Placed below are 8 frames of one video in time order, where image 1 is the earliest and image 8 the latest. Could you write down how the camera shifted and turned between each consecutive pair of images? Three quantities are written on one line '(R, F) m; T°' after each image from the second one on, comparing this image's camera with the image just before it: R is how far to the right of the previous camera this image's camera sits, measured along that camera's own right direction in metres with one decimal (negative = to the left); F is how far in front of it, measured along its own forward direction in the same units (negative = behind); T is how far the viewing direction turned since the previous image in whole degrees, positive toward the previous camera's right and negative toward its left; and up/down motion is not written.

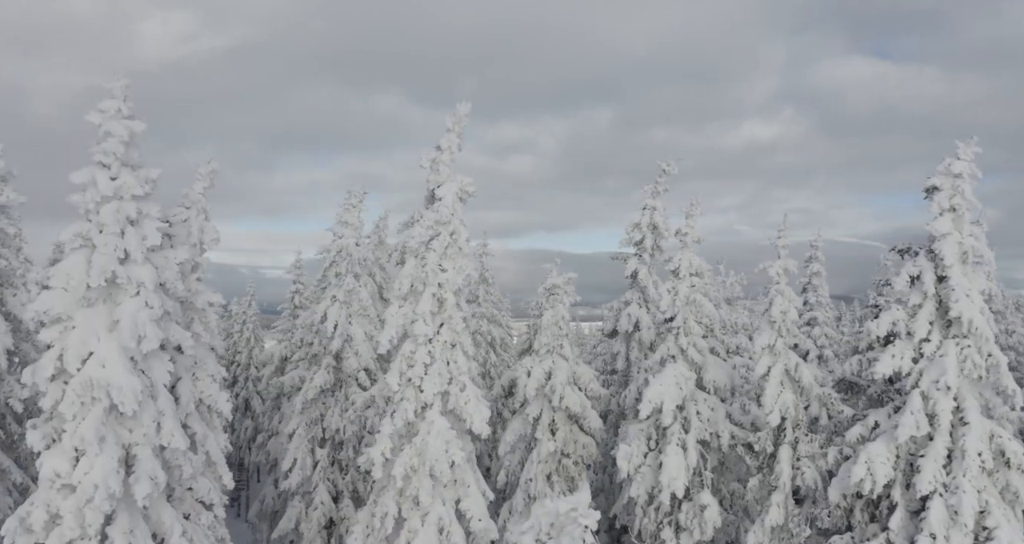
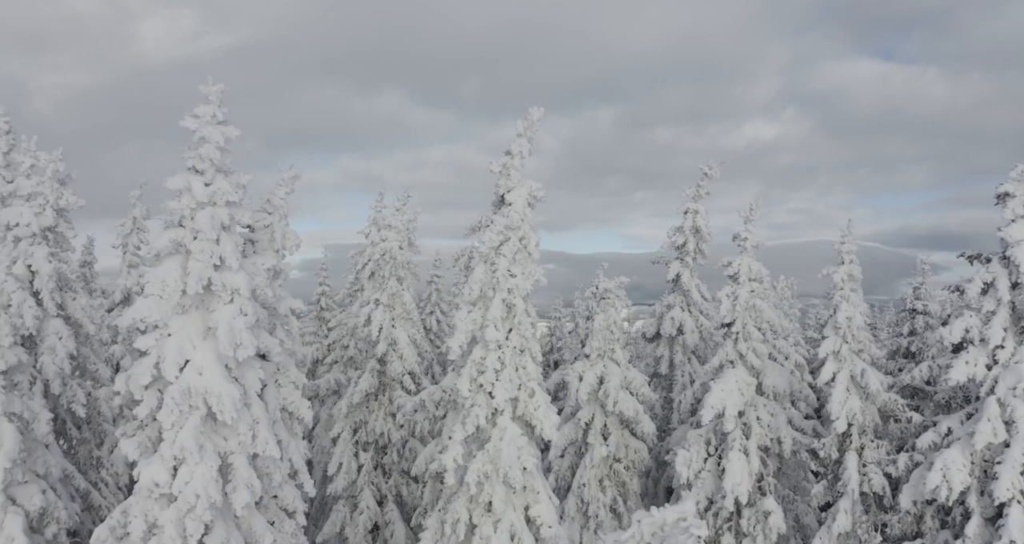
(-2.0, +0.1) m; 0°
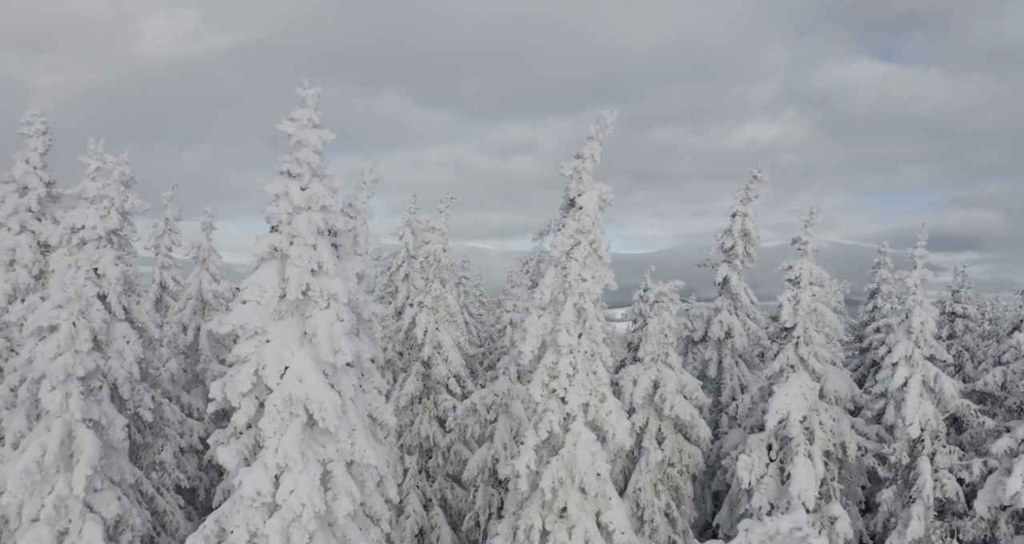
(-2.0, +0.2) m; 0°
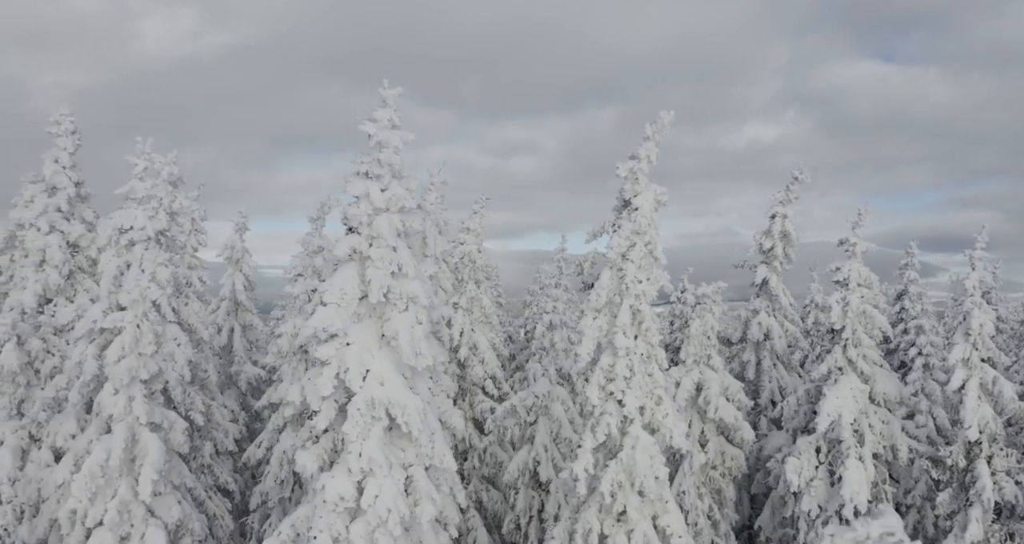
(-1.6, +0.1) m; 0°
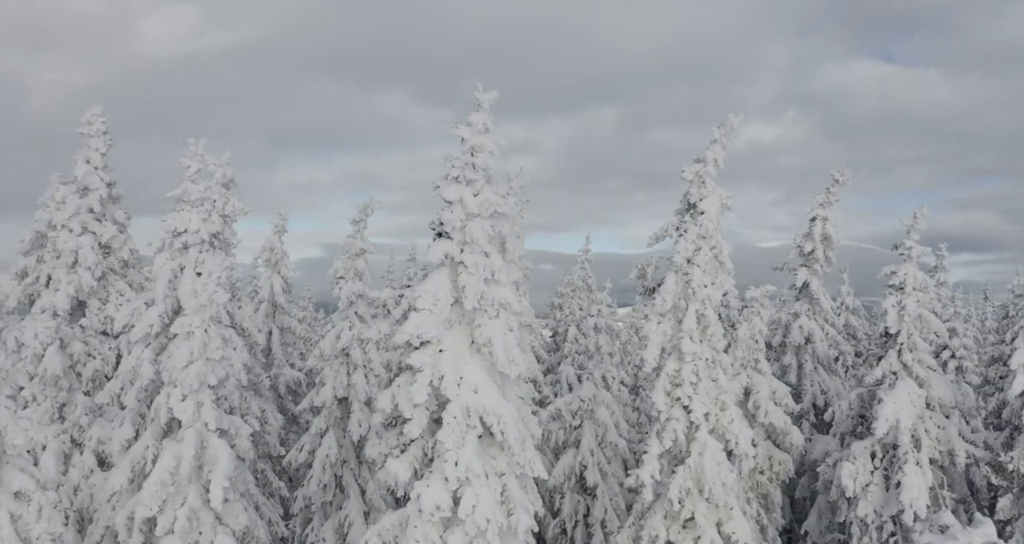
(-1.8, +0.2) m; 0°
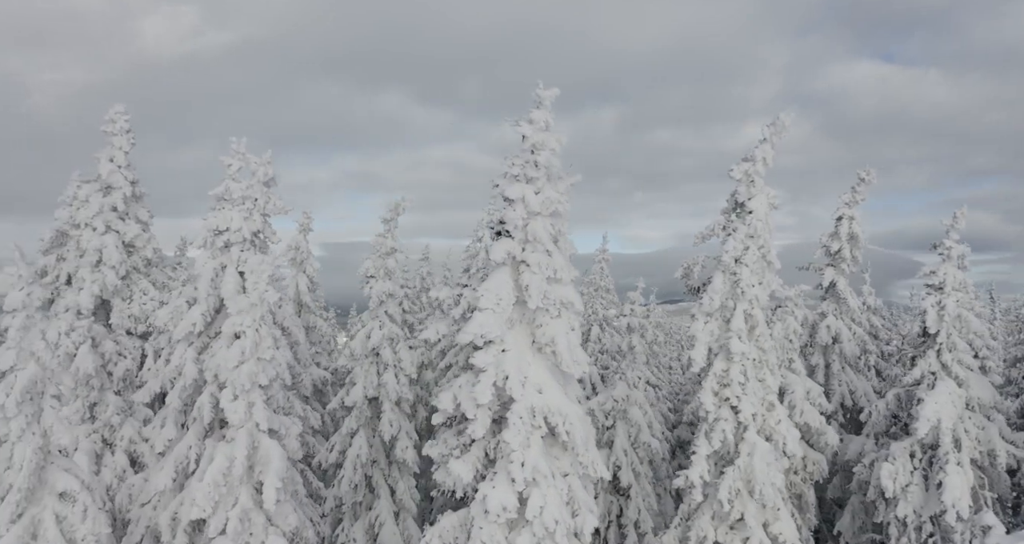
(-1.3, +0.1) m; 0°
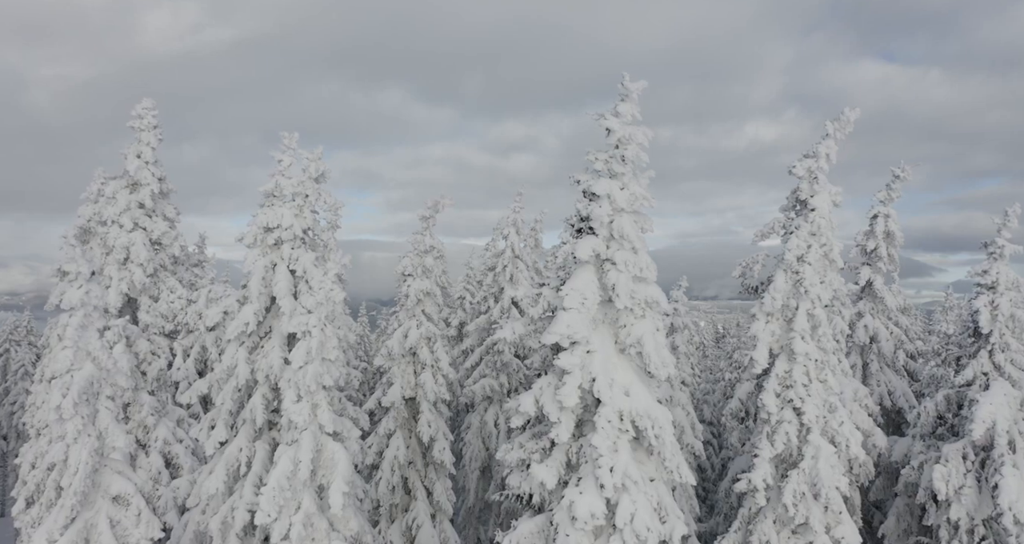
(-1.6, +0.4) m; 0°
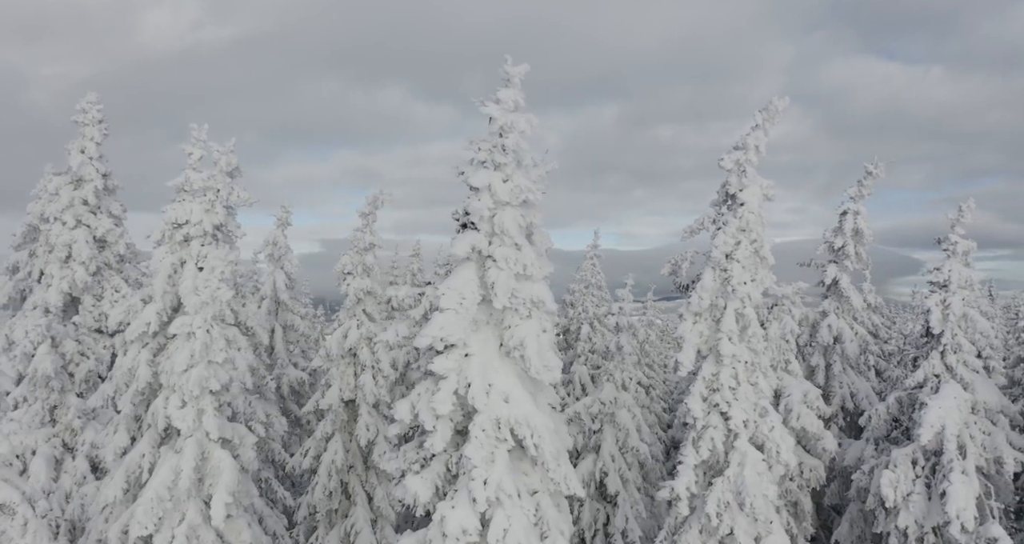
(+2.2, +0.9) m; 0°
